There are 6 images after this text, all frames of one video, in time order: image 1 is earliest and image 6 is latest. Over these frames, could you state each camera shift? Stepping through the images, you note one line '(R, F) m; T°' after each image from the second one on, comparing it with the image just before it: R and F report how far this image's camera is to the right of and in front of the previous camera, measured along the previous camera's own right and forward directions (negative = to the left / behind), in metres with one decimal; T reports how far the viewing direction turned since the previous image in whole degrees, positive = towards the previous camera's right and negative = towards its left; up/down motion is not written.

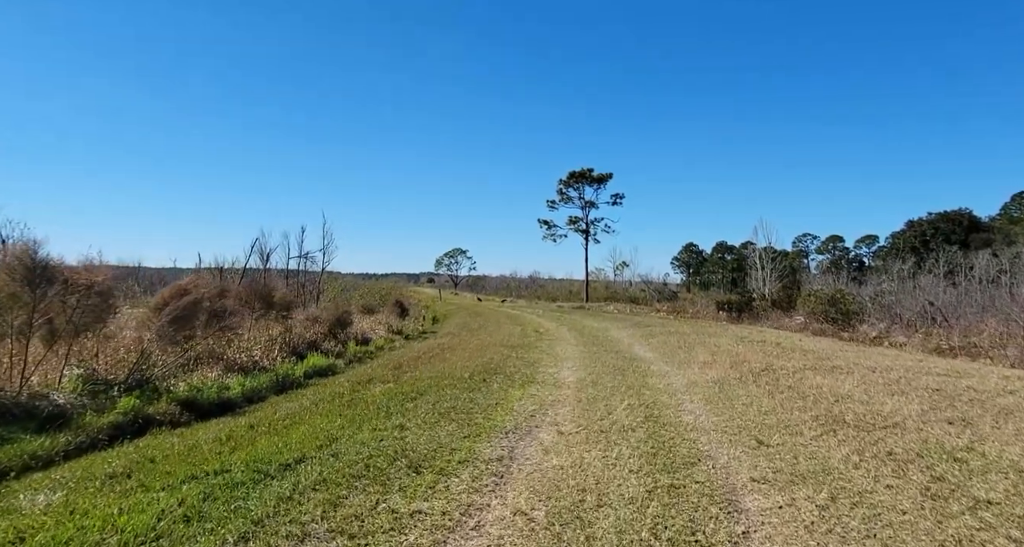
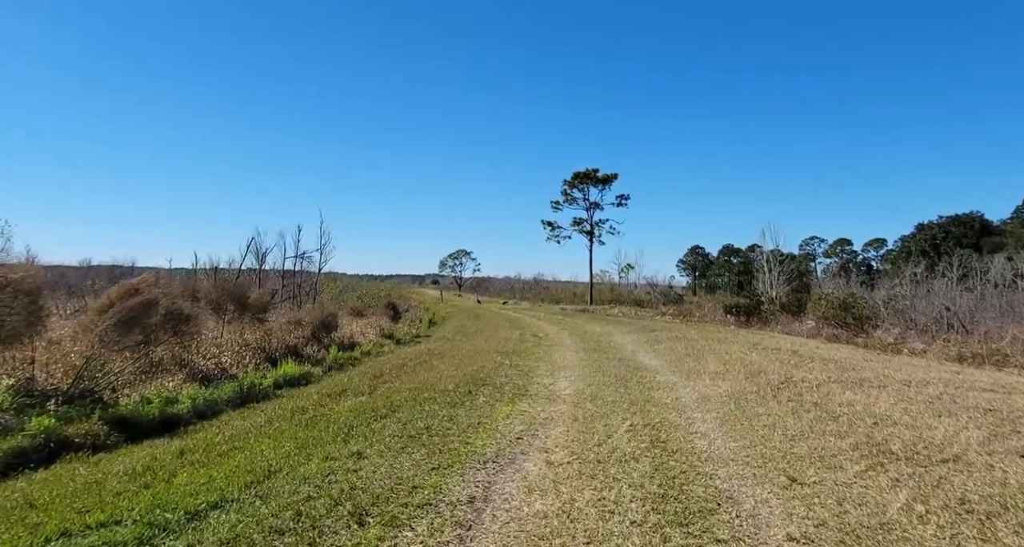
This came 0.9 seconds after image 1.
(+0.2, +1.2) m; 0°
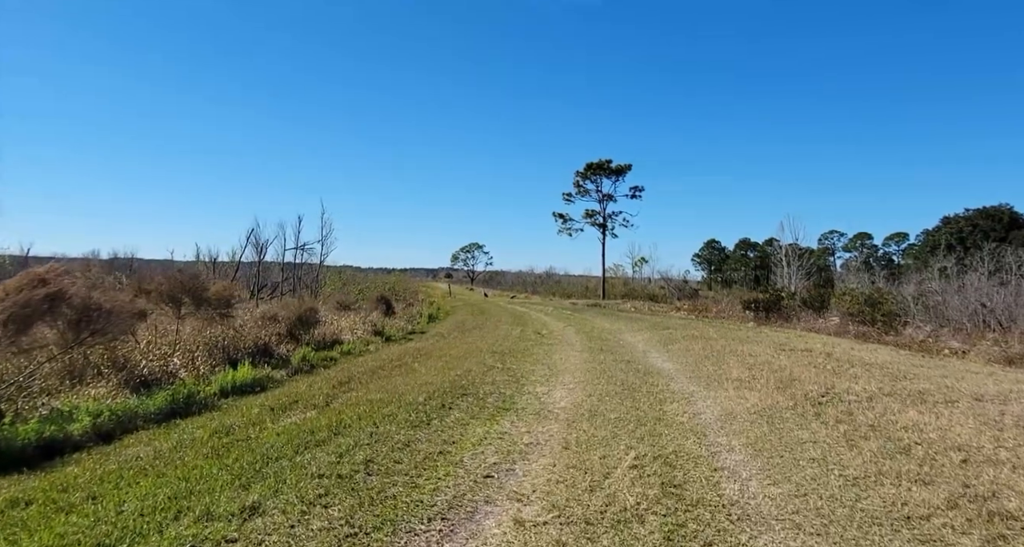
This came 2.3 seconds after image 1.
(+0.4, +1.9) m; -1°
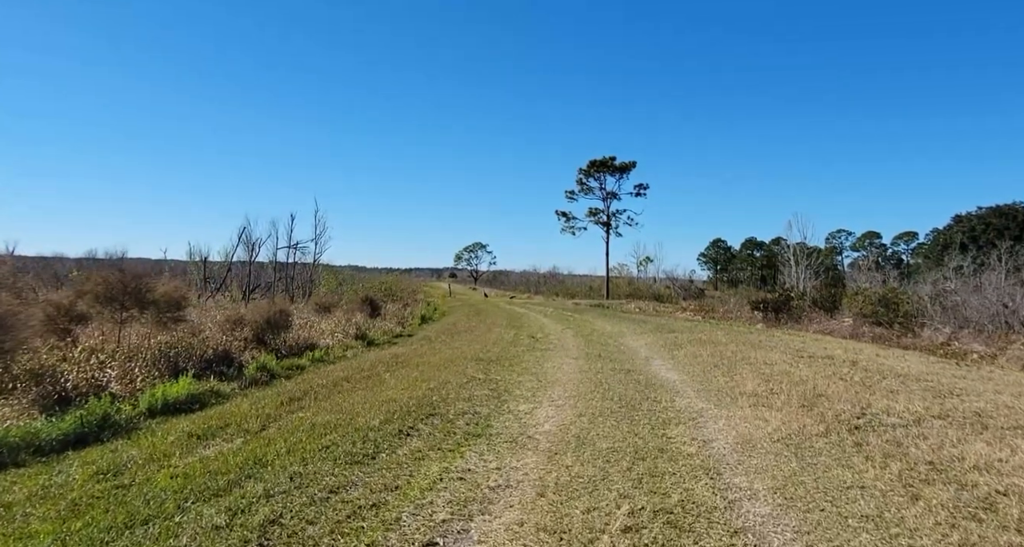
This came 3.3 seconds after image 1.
(+0.4, +1.5) m; 0°
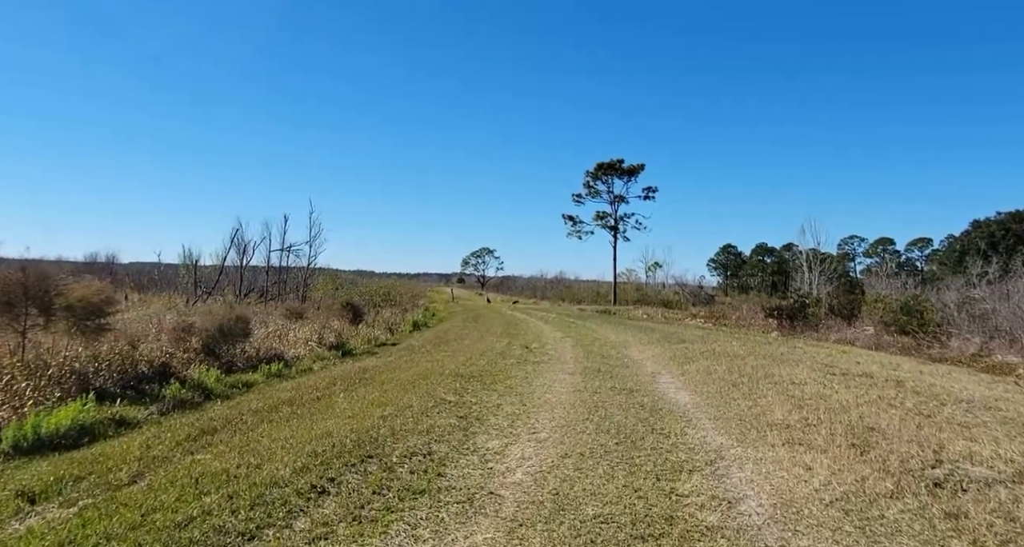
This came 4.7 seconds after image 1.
(+0.4, +1.9) m; -1°
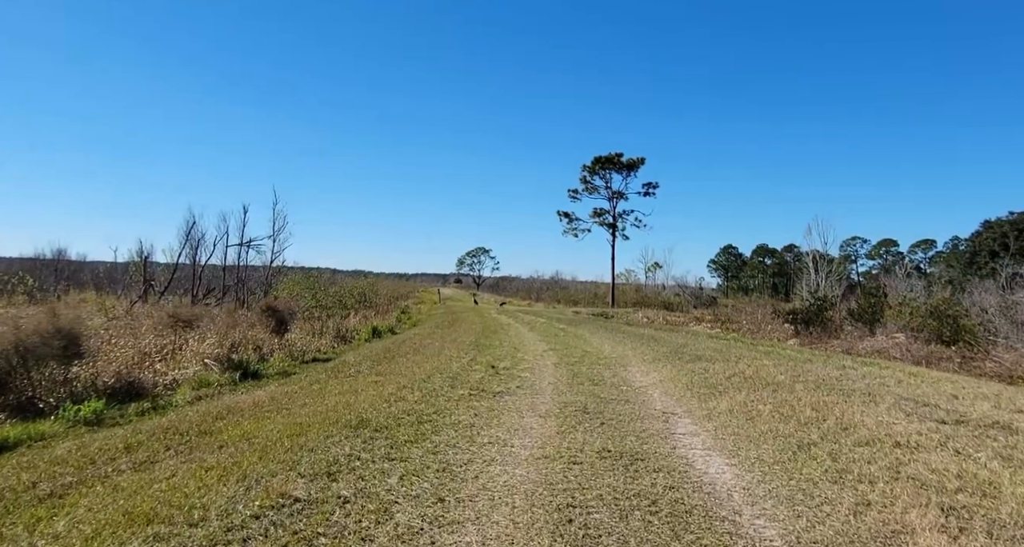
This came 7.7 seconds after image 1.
(+0.7, +4.3) m; 0°
